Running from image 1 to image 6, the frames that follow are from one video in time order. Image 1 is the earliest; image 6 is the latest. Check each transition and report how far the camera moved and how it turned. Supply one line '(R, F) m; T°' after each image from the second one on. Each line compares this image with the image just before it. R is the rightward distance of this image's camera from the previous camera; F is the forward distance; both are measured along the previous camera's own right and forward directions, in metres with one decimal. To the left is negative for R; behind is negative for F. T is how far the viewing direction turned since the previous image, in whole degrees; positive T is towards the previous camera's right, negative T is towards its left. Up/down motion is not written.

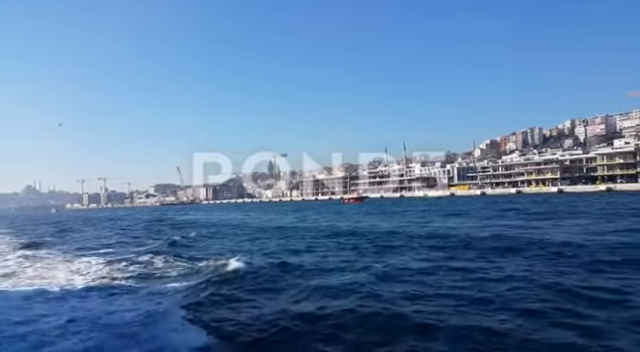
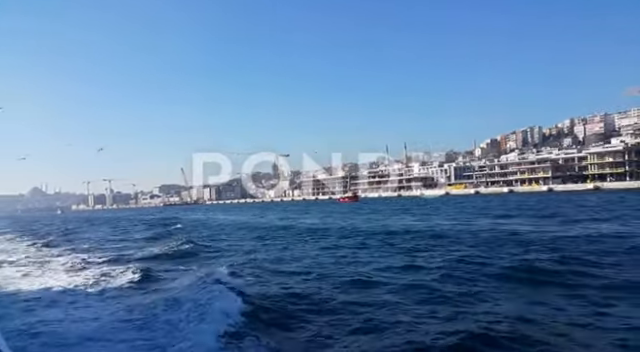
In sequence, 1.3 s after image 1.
(+0.6, -1.0) m; -1°
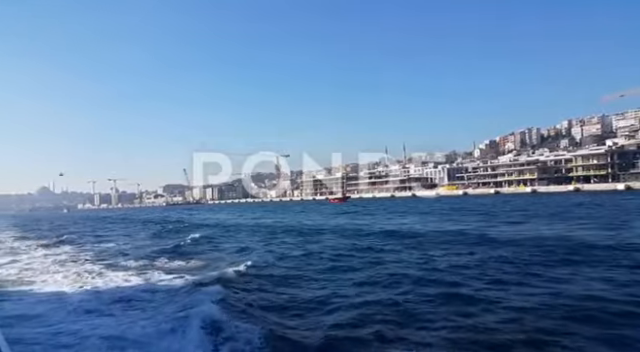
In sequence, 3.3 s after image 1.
(+1.1, -1.0) m; -1°
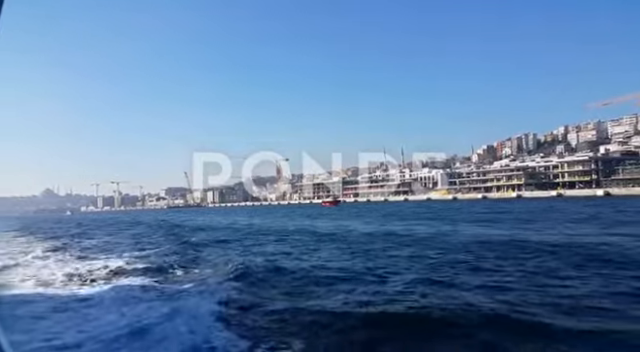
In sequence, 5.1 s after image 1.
(+0.9, -1.0) m; 0°
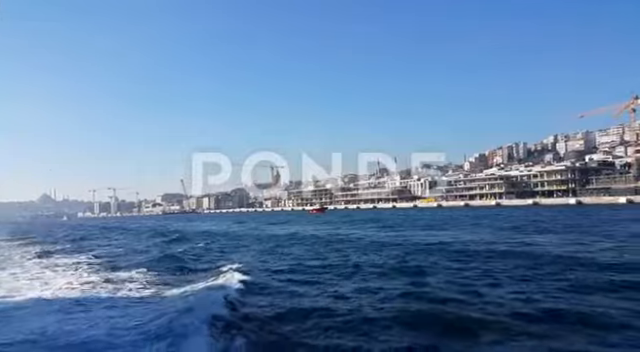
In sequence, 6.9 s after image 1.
(+0.8, -1.2) m; 0°
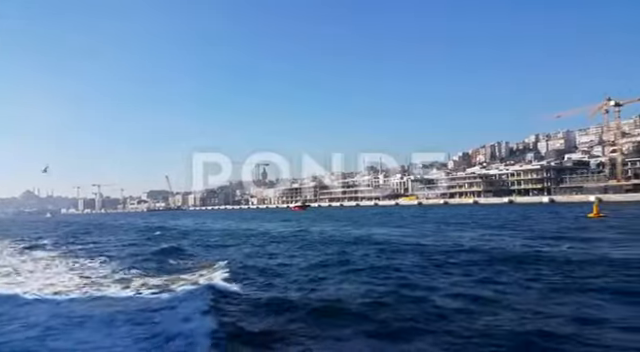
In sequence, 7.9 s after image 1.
(+0.5, -0.5) m; +2°
